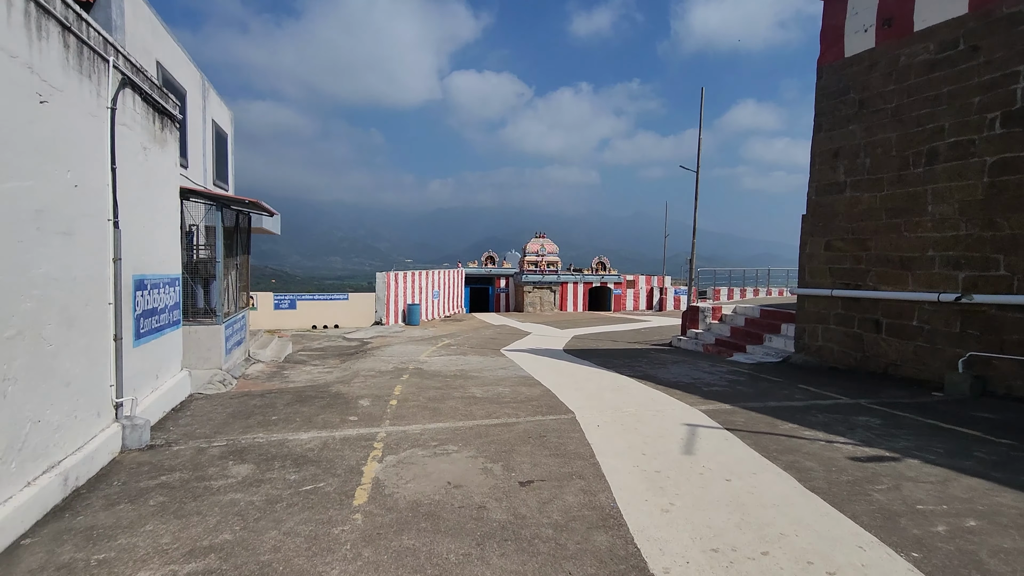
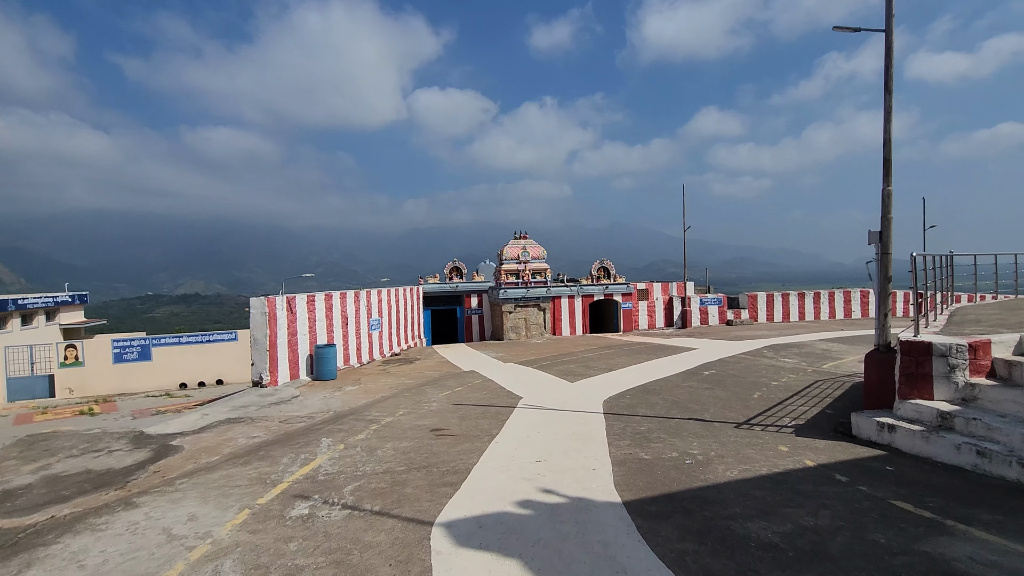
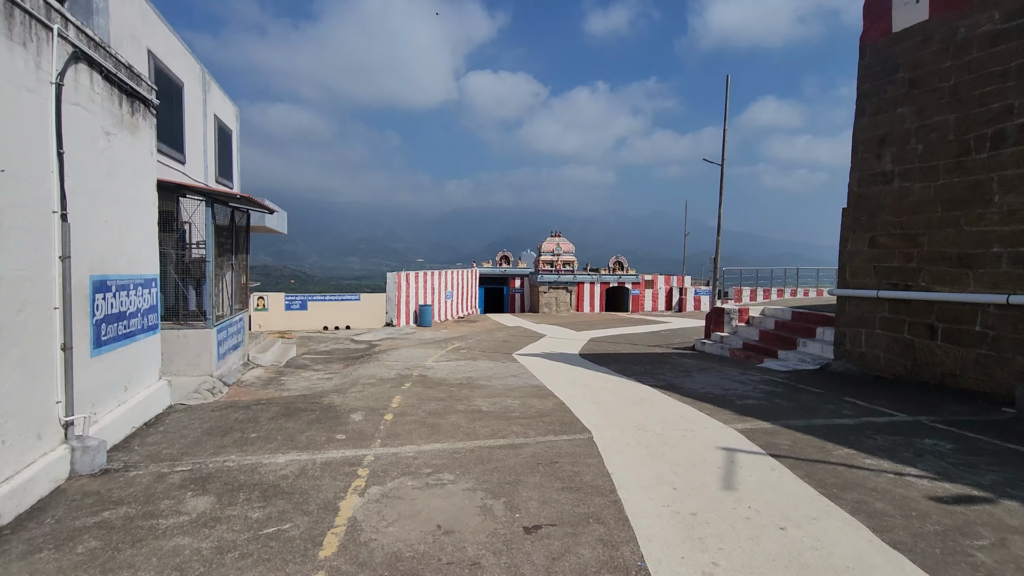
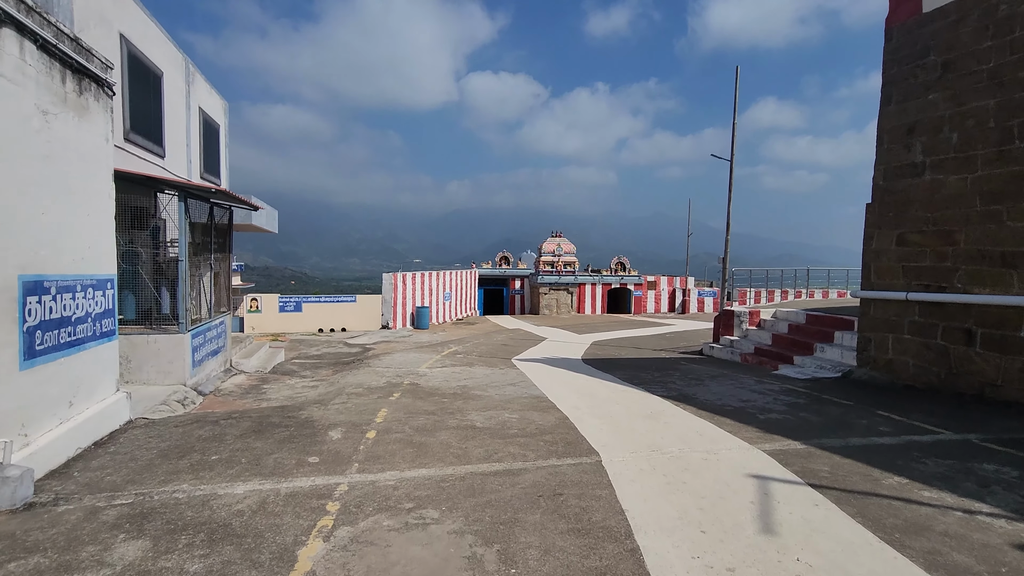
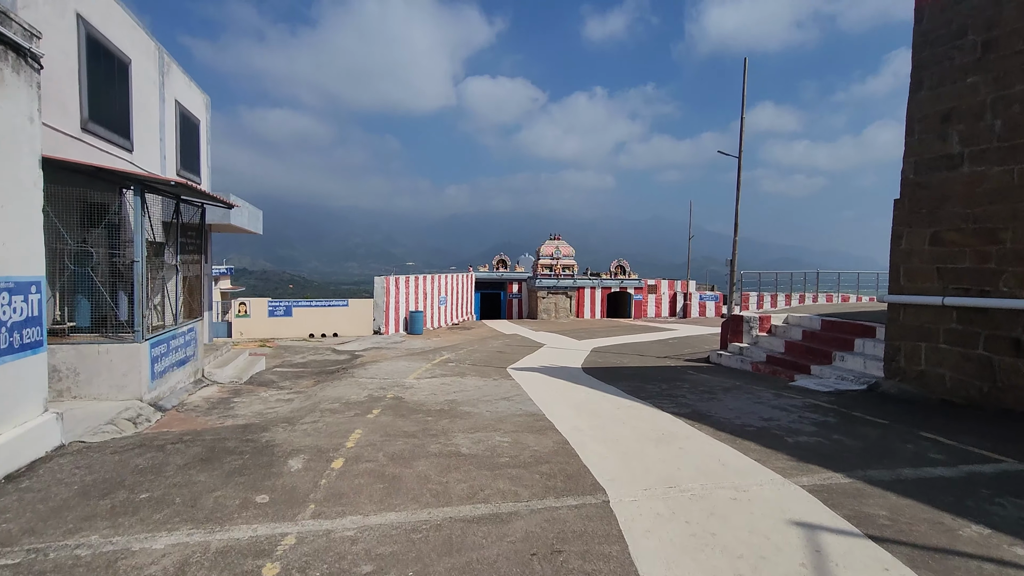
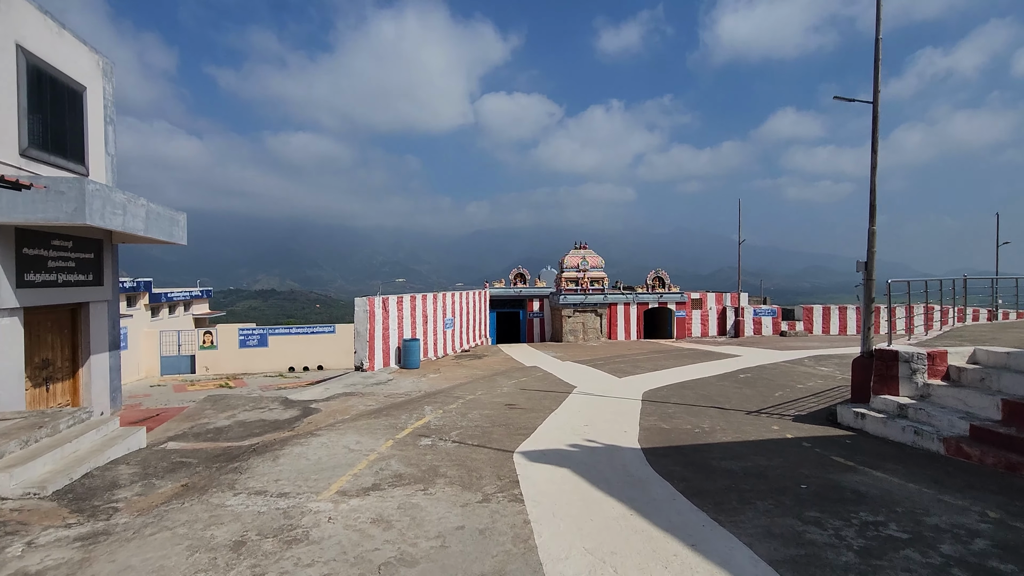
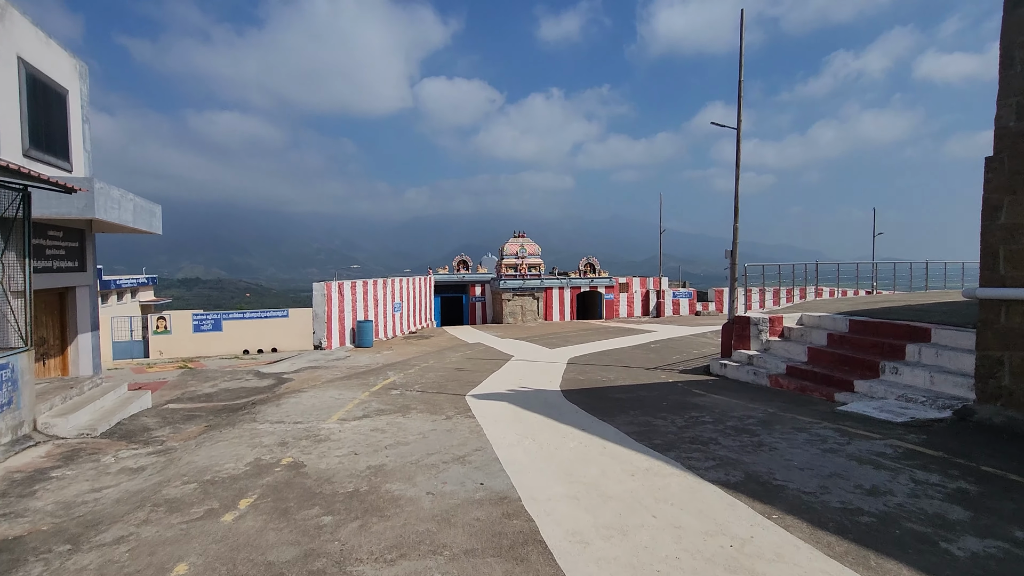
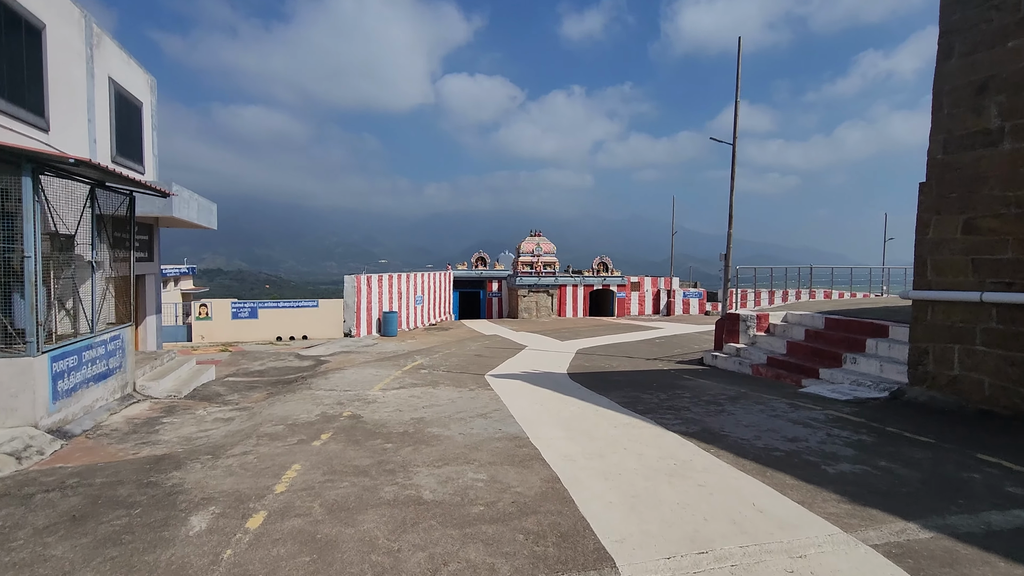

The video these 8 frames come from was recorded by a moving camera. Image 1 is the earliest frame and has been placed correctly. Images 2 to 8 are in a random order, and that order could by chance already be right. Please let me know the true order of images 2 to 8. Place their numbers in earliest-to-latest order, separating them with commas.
3, 4, 5, 8, 7, 6, 2
